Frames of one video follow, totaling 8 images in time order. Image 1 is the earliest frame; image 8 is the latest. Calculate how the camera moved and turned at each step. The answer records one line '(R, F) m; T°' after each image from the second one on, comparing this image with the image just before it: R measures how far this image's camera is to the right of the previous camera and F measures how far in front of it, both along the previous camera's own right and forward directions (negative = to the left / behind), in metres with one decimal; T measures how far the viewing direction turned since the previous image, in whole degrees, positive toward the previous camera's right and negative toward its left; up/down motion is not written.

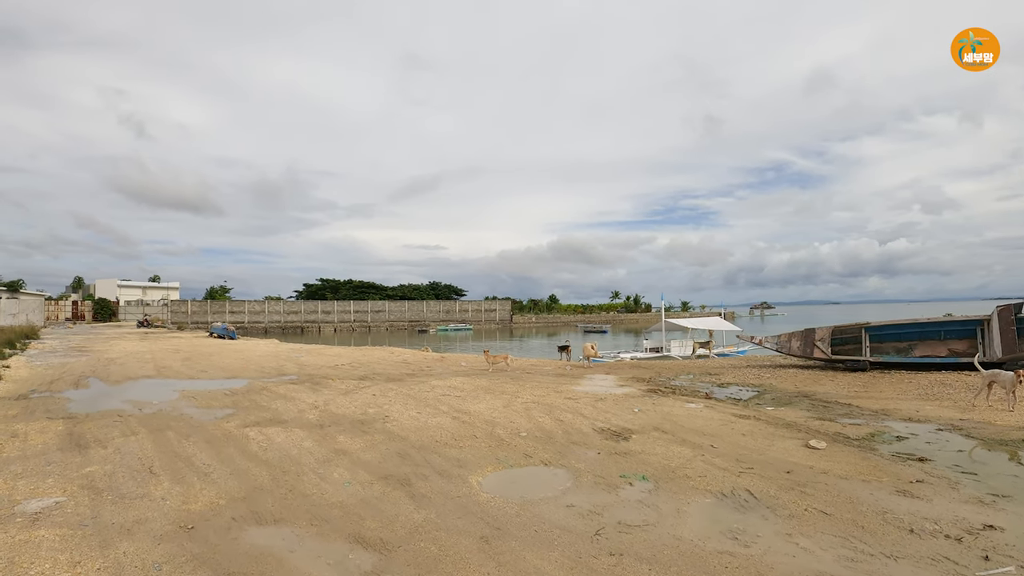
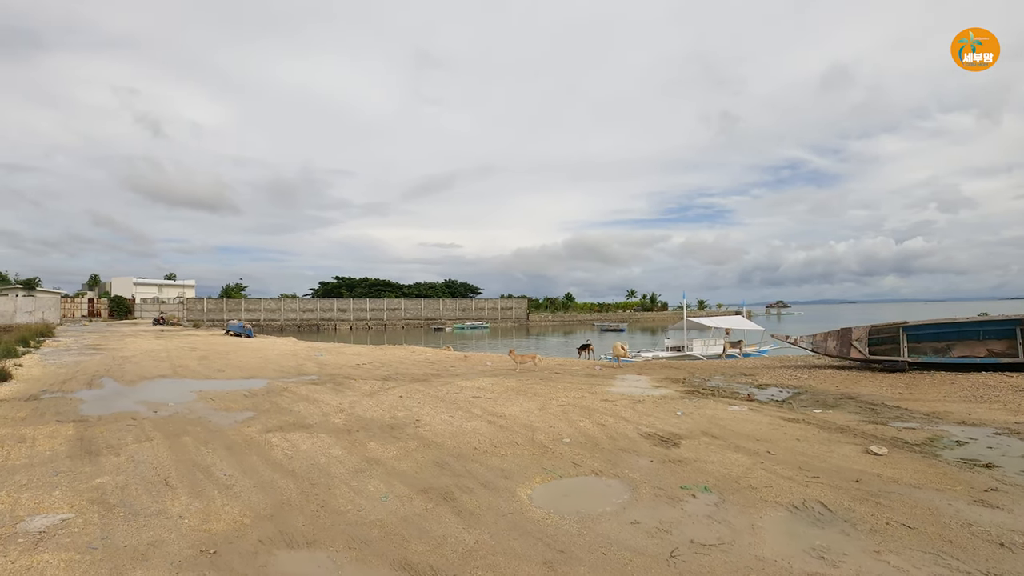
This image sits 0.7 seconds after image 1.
(-0.4, +0.6) m; -1°
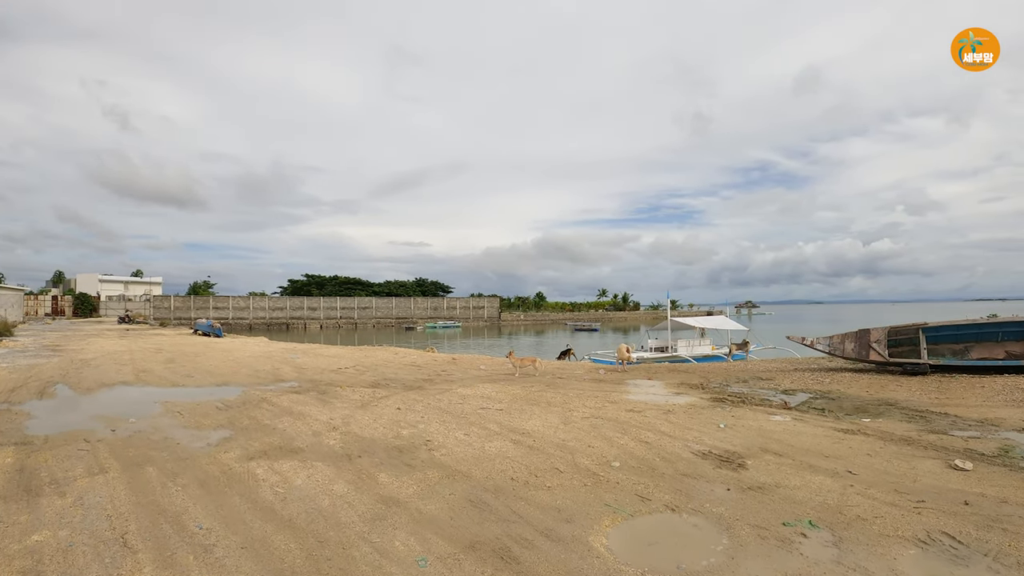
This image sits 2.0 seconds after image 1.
(-0.7, +1.2) m; +2°
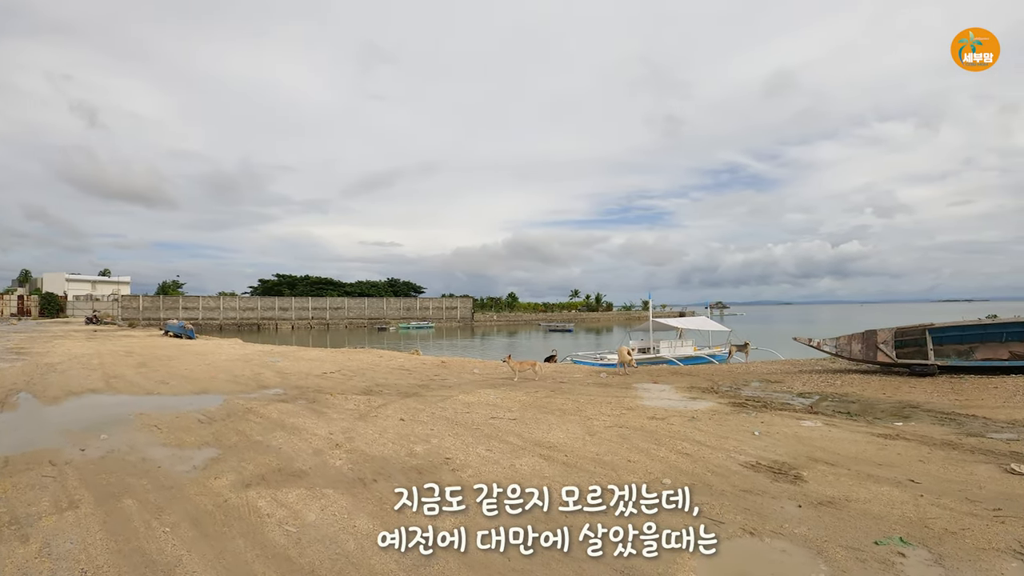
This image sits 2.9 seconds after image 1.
(-0.6, +0.7) m; +2°
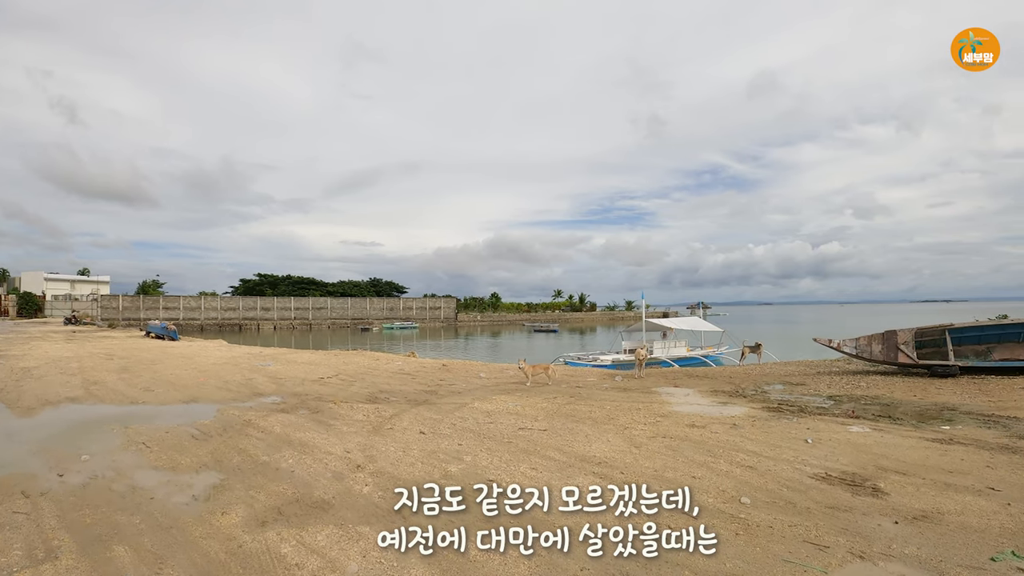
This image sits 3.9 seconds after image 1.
(-0.7, +0.8) m; +2°
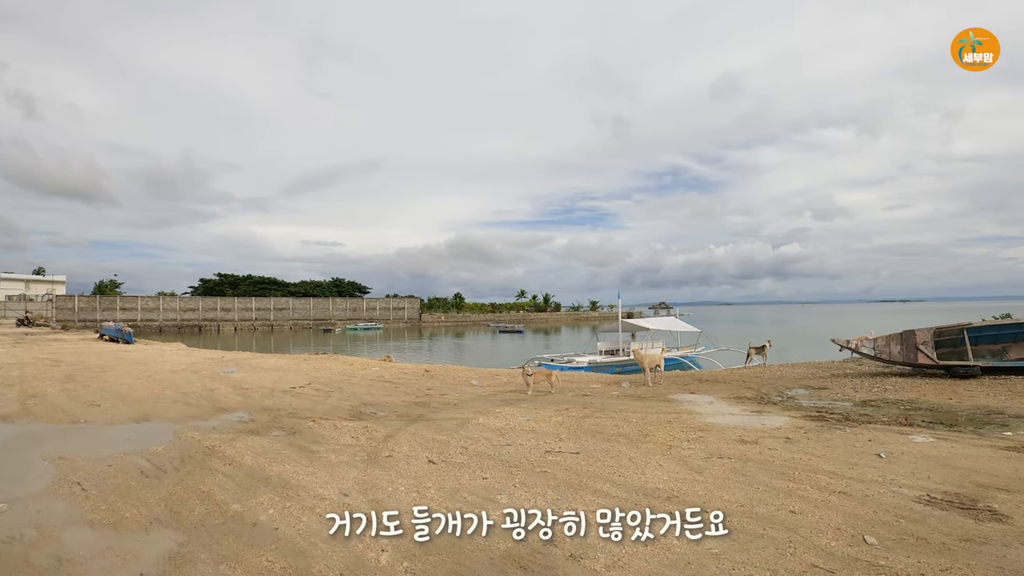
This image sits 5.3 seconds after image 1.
(-0.7, +1.3) m; +3°
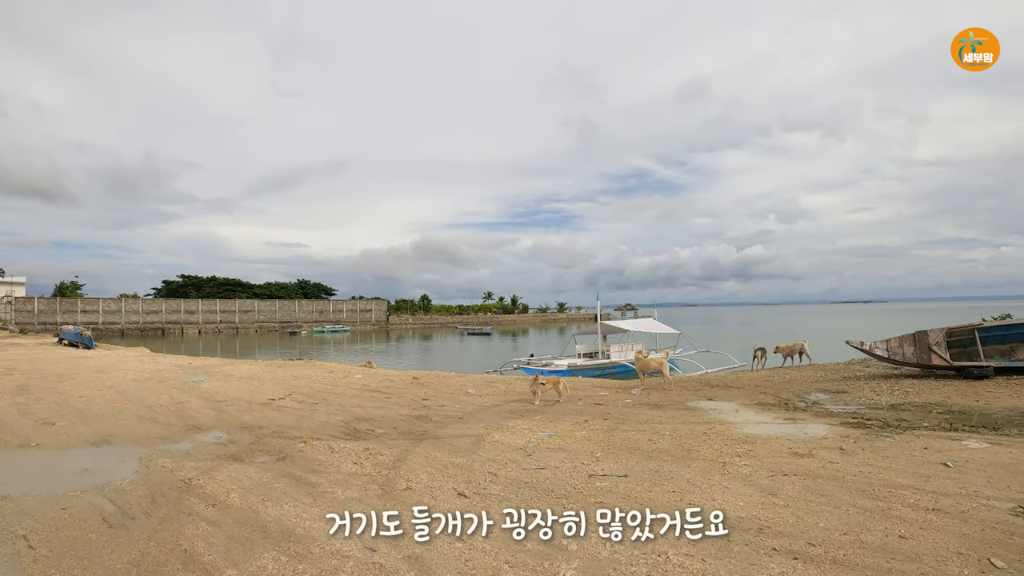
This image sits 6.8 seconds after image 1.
(-0.7, +0.9) m; +3°
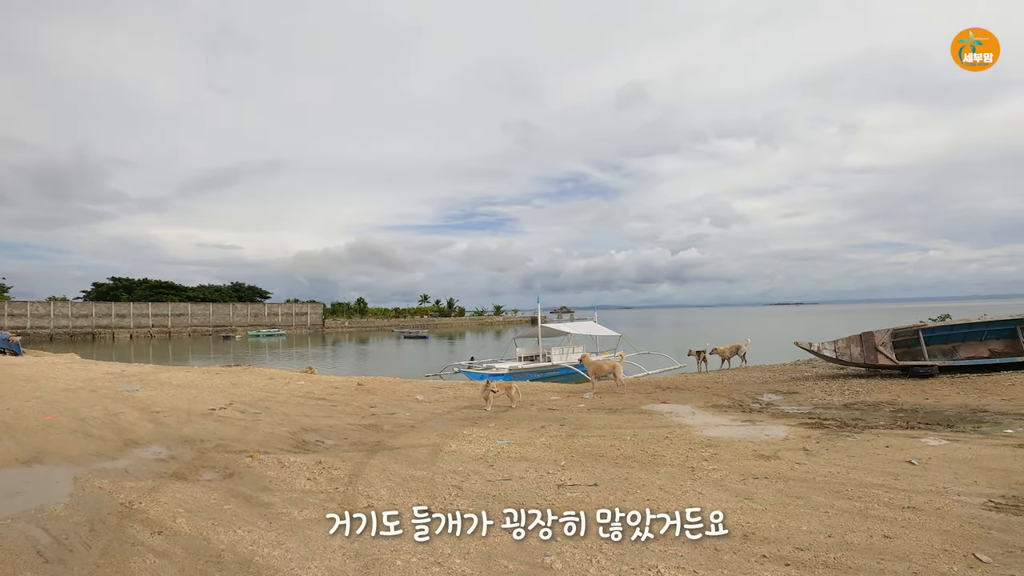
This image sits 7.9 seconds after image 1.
(-0.1, +0.2) m; +4°
